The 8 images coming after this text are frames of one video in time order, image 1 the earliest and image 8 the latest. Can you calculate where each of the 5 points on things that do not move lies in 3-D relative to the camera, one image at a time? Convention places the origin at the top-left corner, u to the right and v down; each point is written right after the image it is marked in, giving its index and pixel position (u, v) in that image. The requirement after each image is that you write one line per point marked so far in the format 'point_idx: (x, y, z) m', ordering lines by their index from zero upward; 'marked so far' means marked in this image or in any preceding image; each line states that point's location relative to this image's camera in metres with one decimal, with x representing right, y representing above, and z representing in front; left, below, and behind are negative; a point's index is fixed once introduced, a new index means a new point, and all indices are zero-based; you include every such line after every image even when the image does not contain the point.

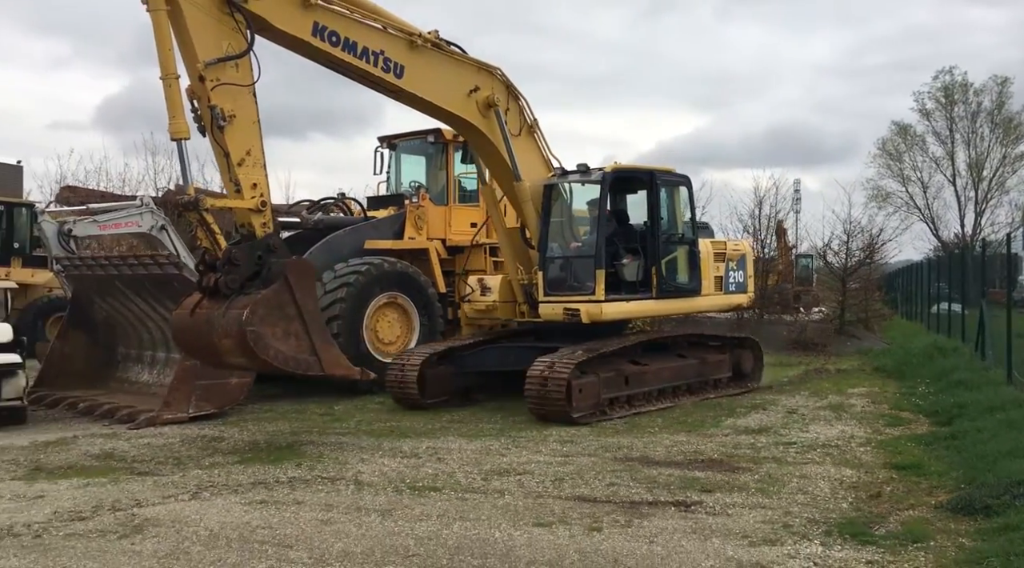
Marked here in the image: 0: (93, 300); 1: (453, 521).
0: (-4.5, -0.2, +10.7) m
1: (-0.3, -1.4, +6.0) m
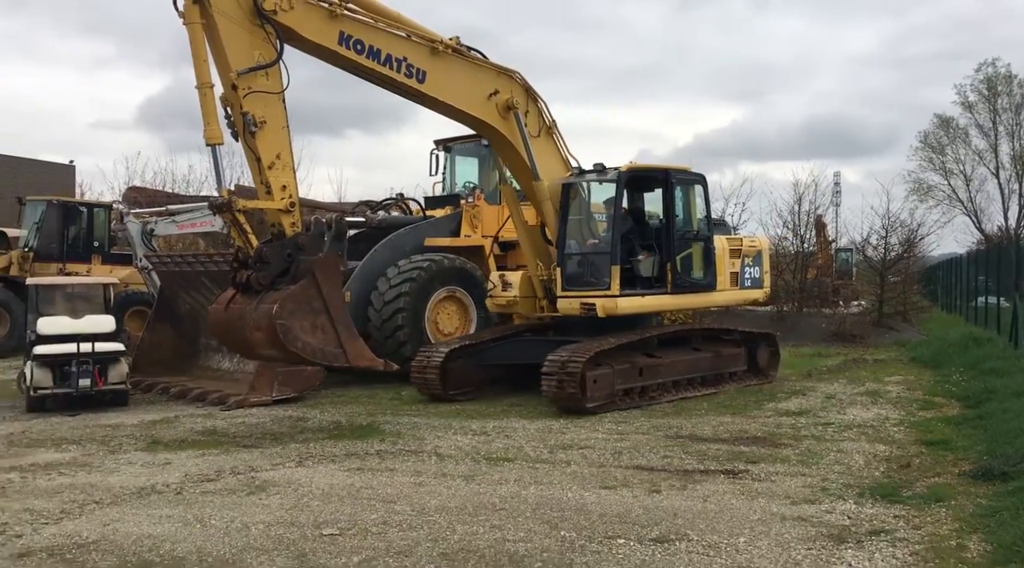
0: (-3.9, -0.1, +11.7) m
1: (+0.1, -1.3, +6.9) m
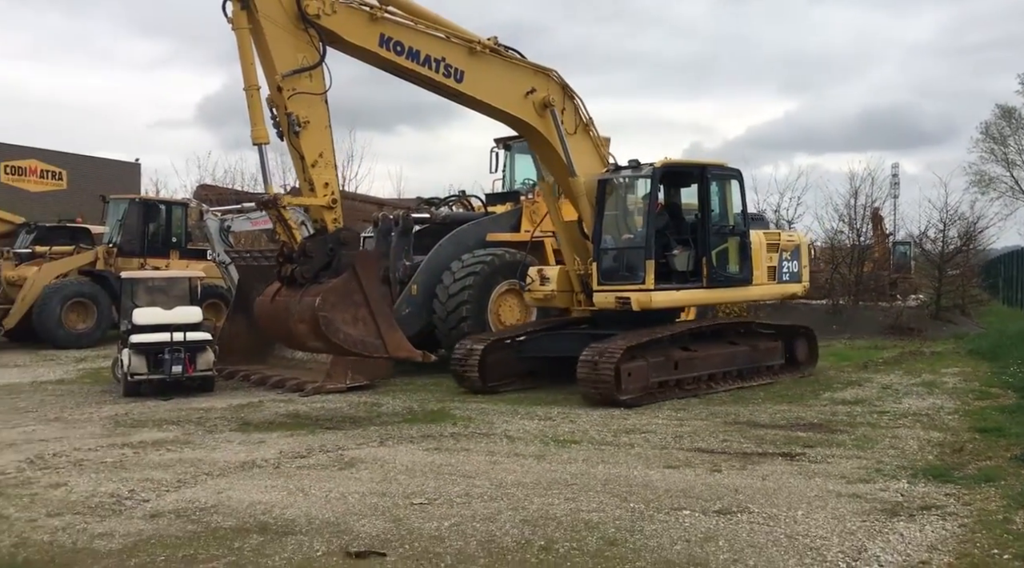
0: (-3.1, -0.1, +12.3) m
1: (+0.6, -1.3, +7.4) m
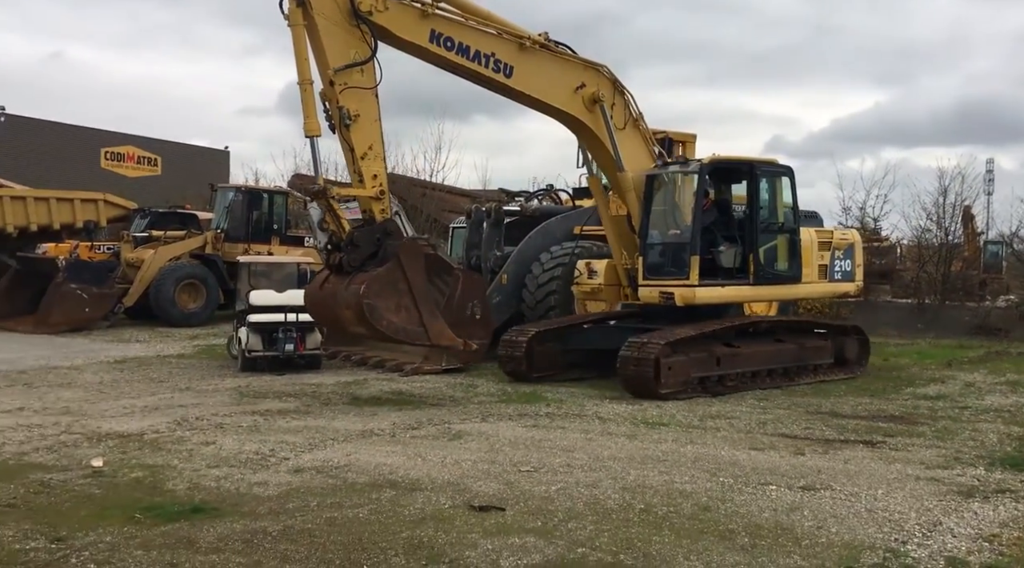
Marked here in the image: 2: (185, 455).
0: (-2.0, +0.1, +13.1) m
1: (+1.3, -1.2, +7.9) m
2: (-1.9, -1.0, +6.1) m
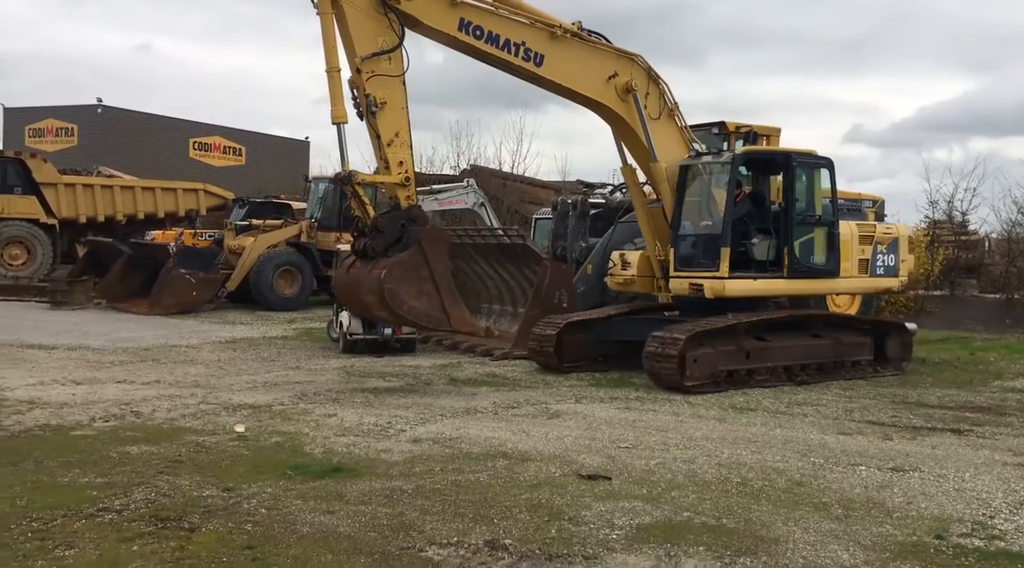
0: (-0.9, +0.3, +13.6) m
1: (+2.1, -1.1, +8.2) m
2: (-1.3, -0.9, +6.7) m
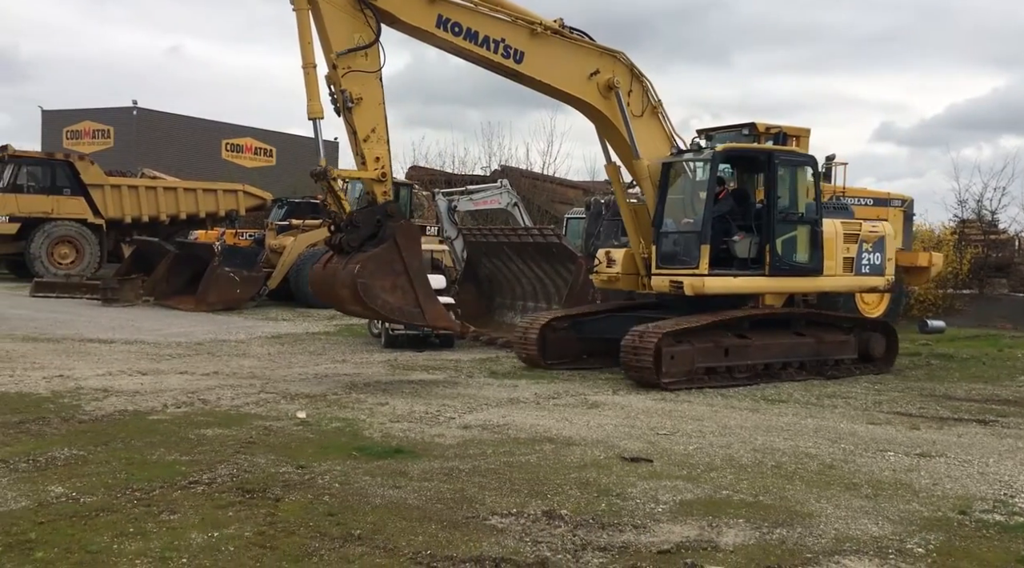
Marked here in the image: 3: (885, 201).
0: (-0.4, +0.3, +14.0) m
1: (+2.4, -1.1, +8.5) m
2: (-1.0, -0.9, +7.0) m
3: (+5.1, +1.1, +14.2) m
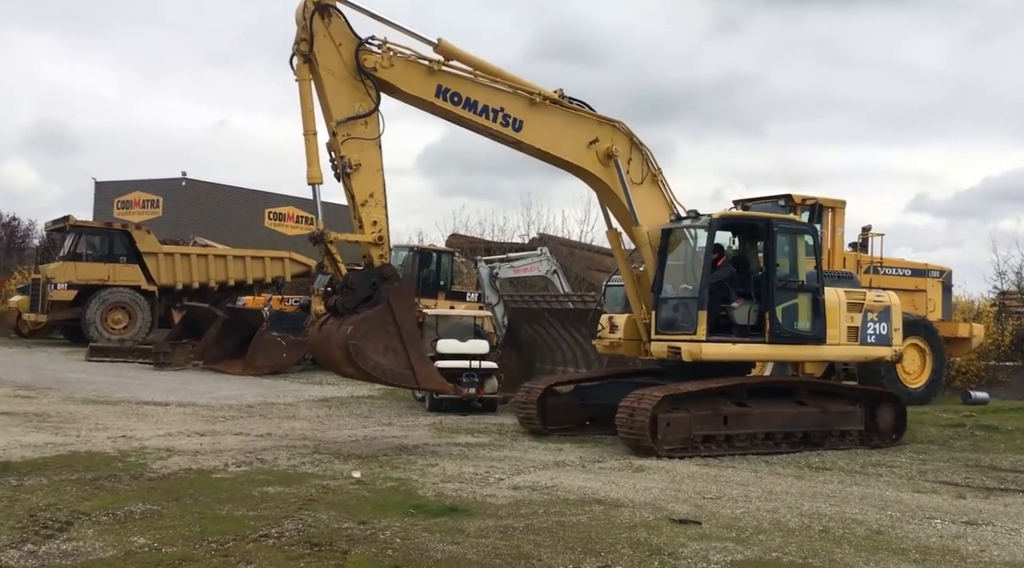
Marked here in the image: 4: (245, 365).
0: (+0.2, -0.6, +14.2) m
1: (+2.8, -1.6, +8.5) m
2: (-0.6, -1.3, +7.2) m
3: (+5.7, +0.2, +14.3) m
4: (-4.0, -1.2, +15.4) m
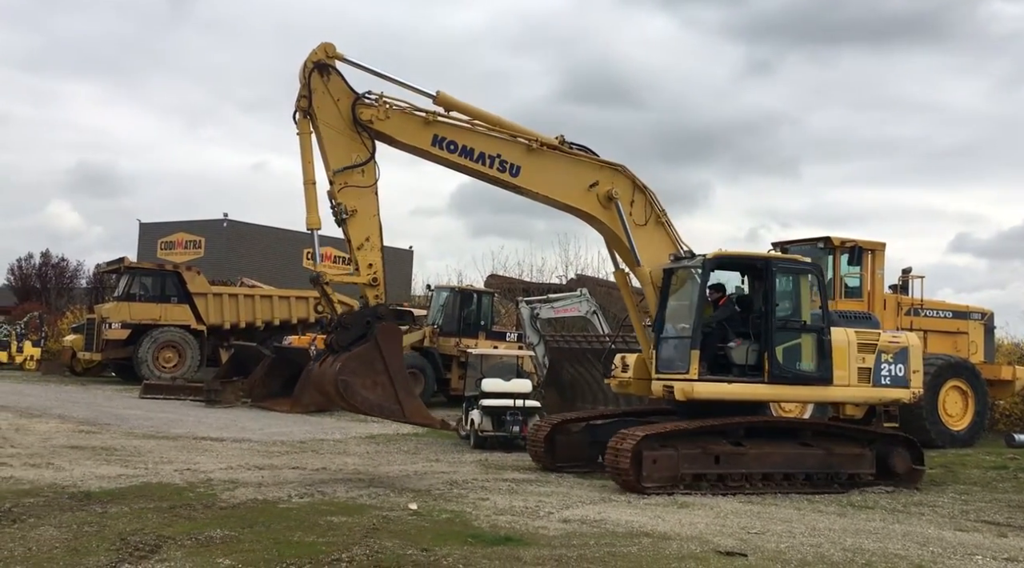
0: (+0.8, -1.1, +14.4) m
1: (+3.2, -2.0, +8.7) m
2: (-0.3, -1.6, +7.5) m
3: (+6.3, -0.4, +14.4) m
4: (-3.3, -1.8, +15.7) m
